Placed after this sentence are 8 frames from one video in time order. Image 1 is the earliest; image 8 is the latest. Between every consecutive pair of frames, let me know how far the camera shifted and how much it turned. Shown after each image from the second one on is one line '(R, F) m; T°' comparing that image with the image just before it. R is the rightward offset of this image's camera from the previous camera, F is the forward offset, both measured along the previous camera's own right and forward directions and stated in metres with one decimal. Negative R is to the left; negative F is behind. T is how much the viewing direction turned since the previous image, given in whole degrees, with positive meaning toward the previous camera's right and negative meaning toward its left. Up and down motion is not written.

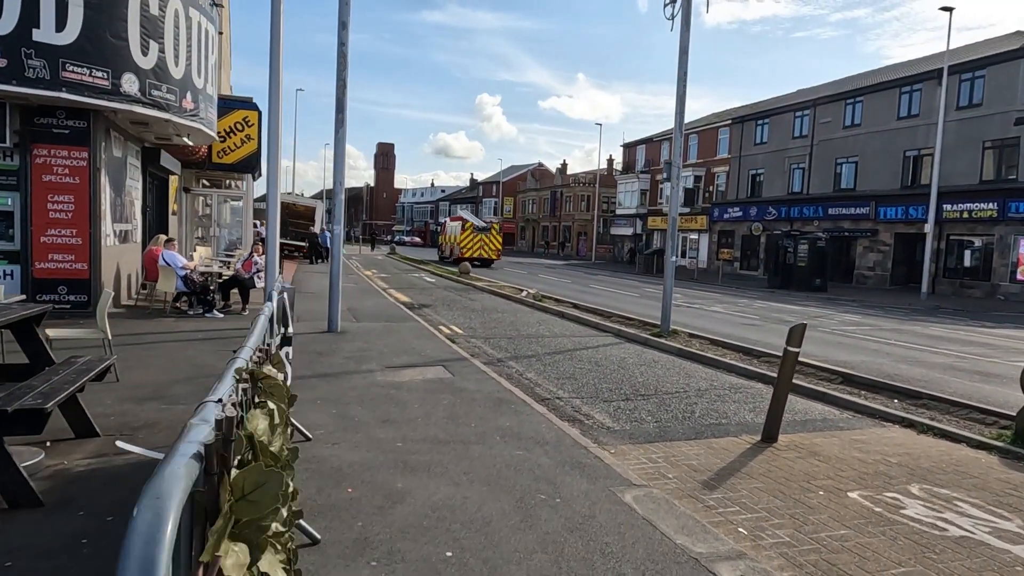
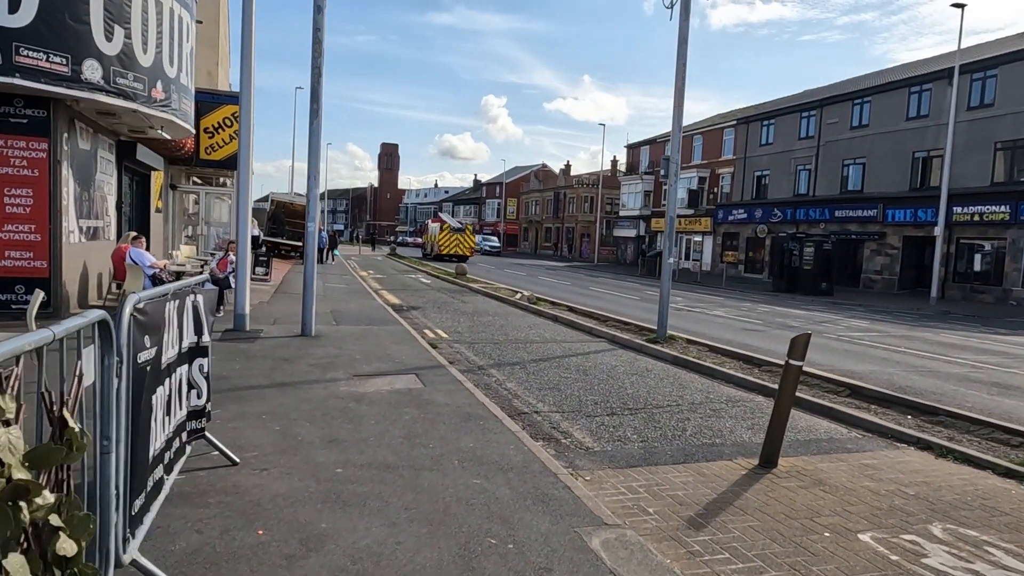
(+0.3, +0.7) m; 0°
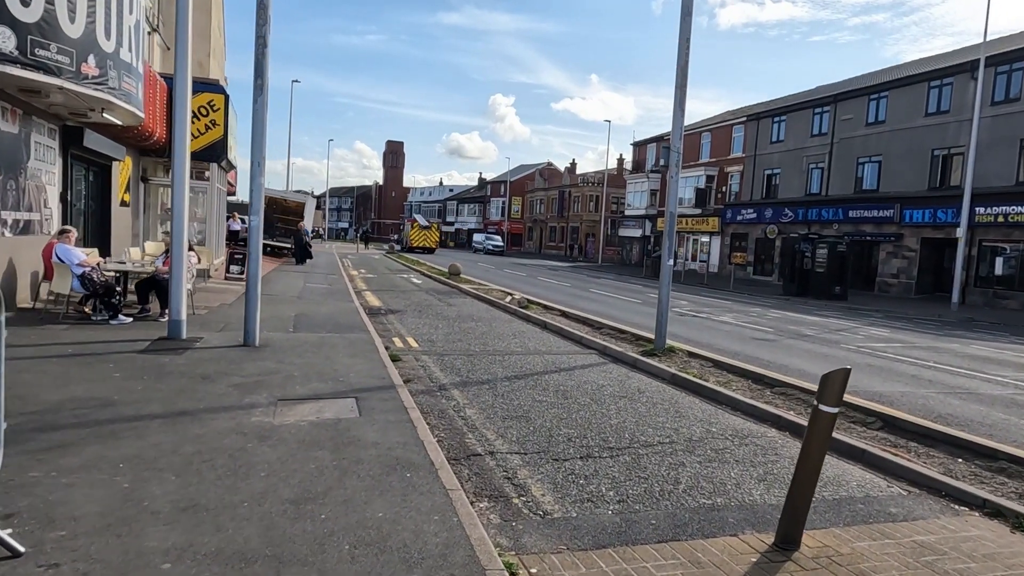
(+0.5, +1.4) m; -1°
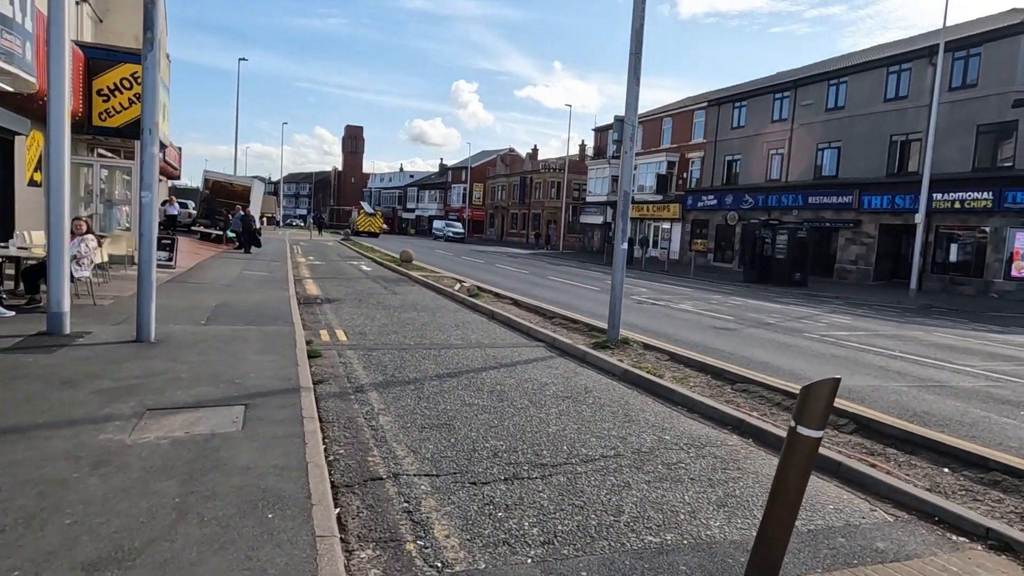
(+0.4, +1.0) m; +3°
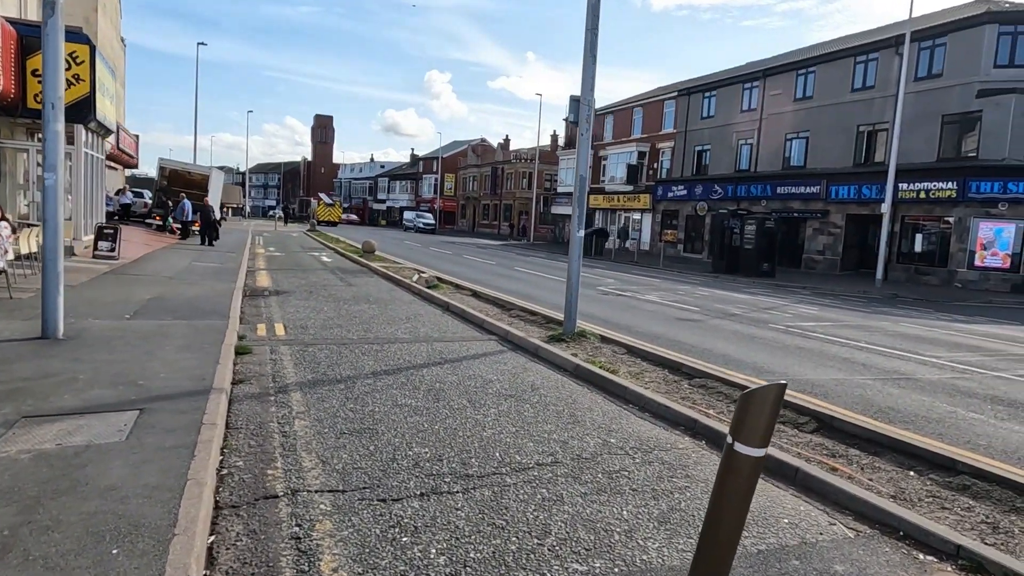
(+0.3, +0.5) m; +2°
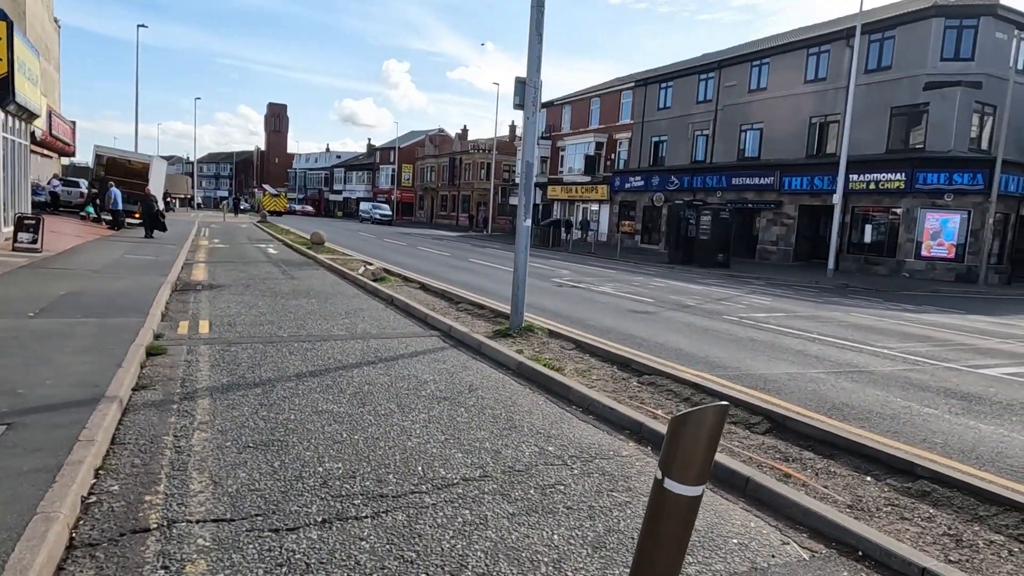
(+0.2, +0.5) m; +3°
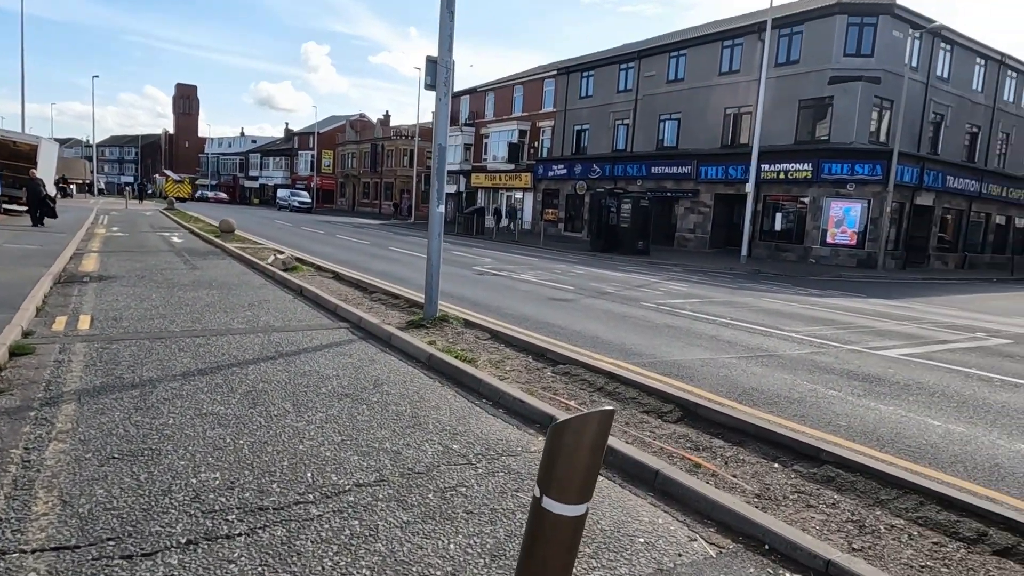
(+0.2, +0.3) m; +6°
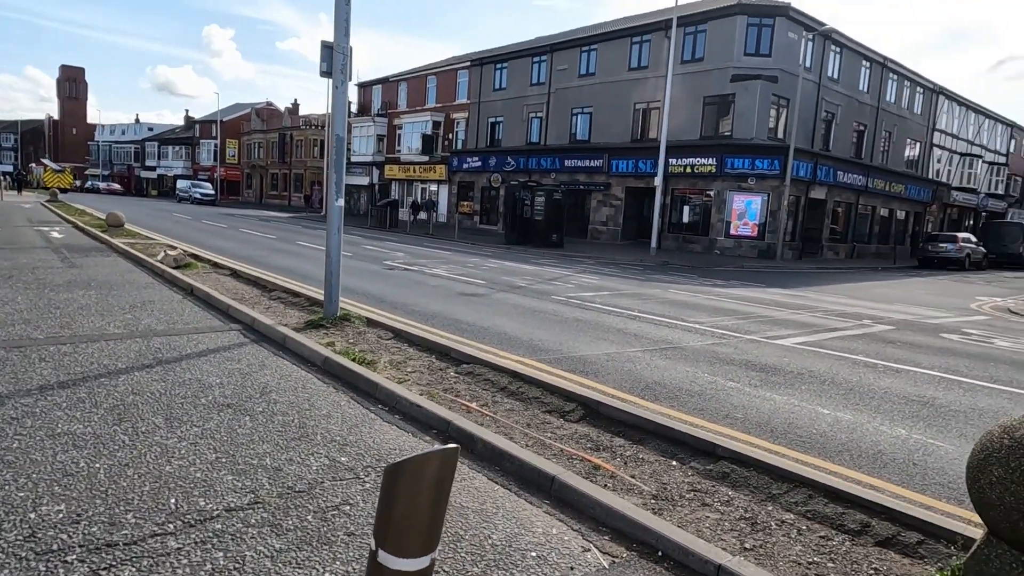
(+0.2, +0.2) m; +7°
